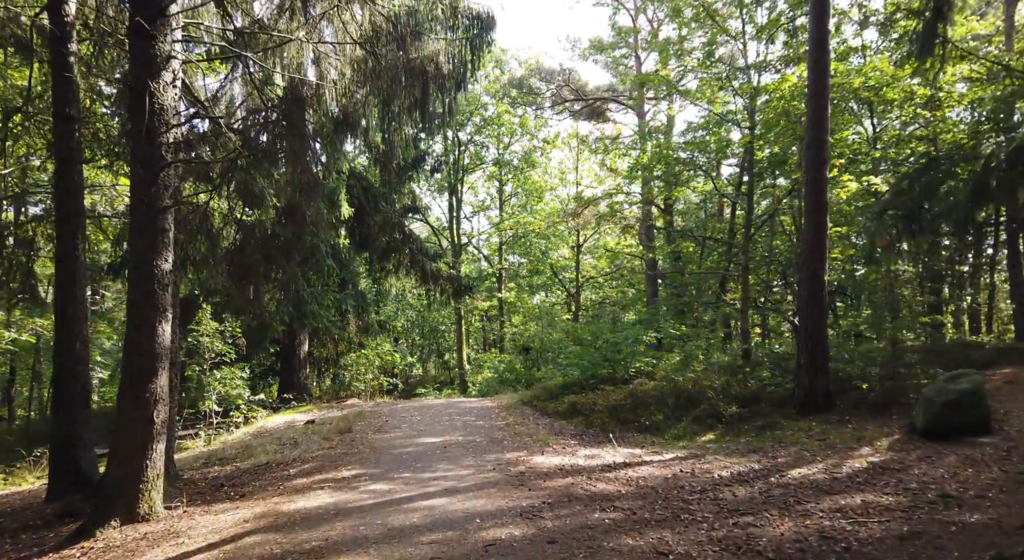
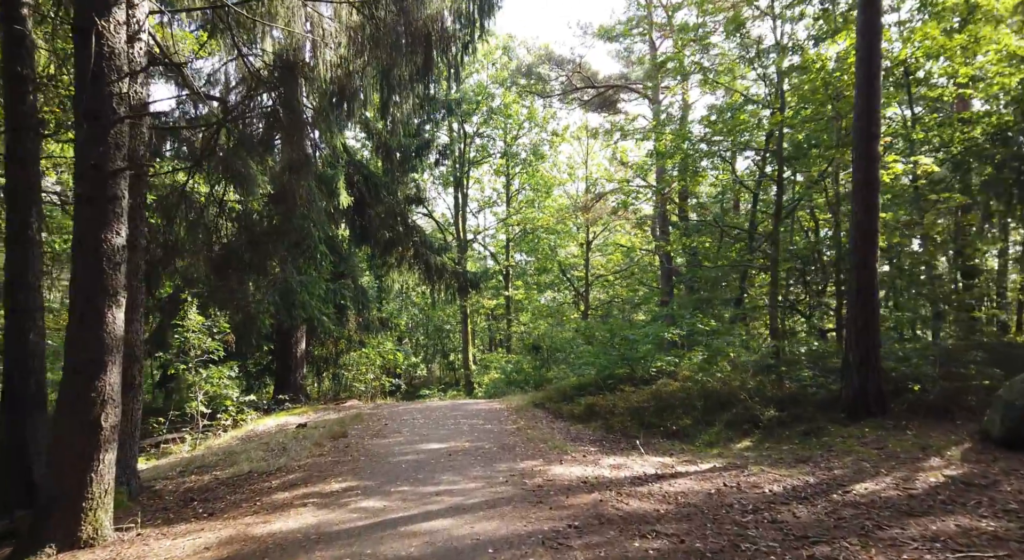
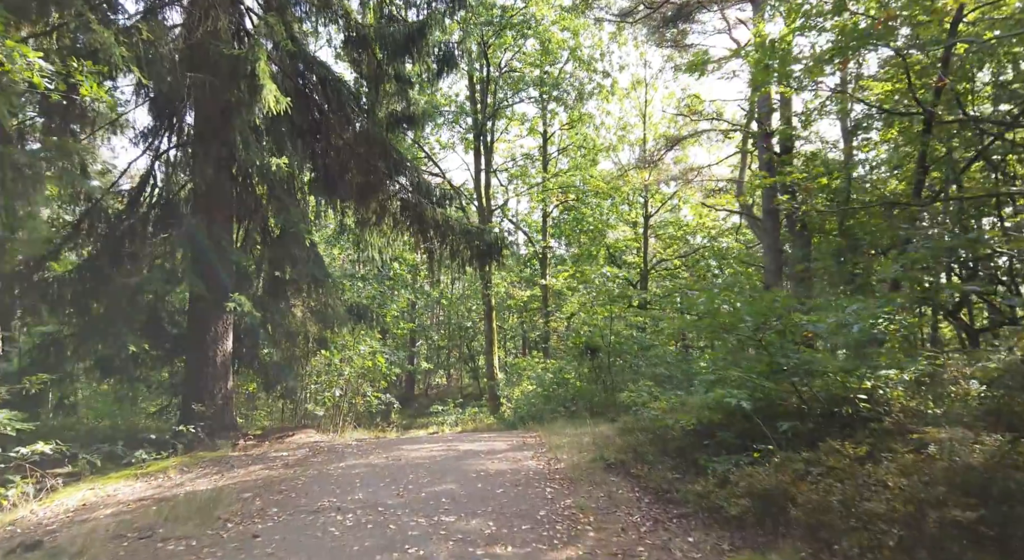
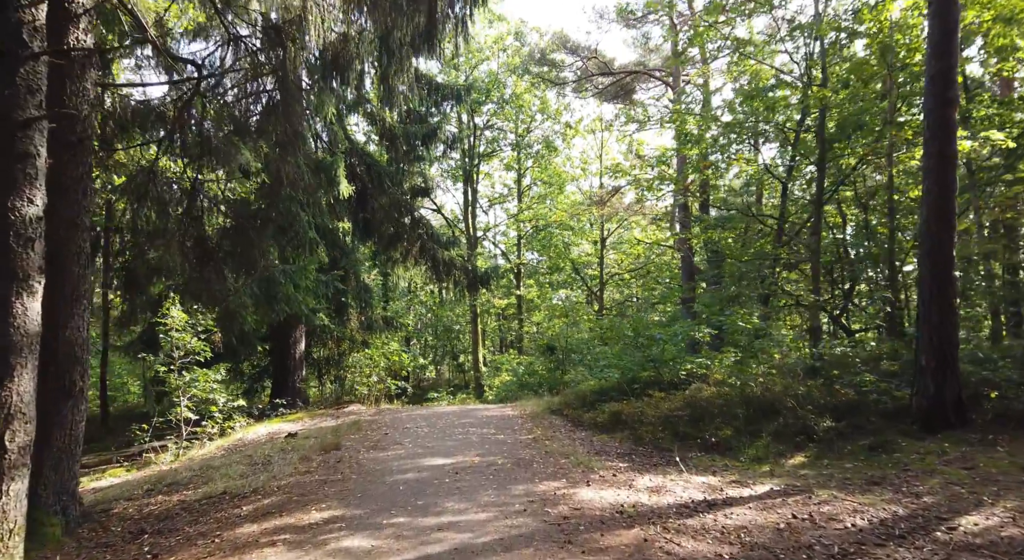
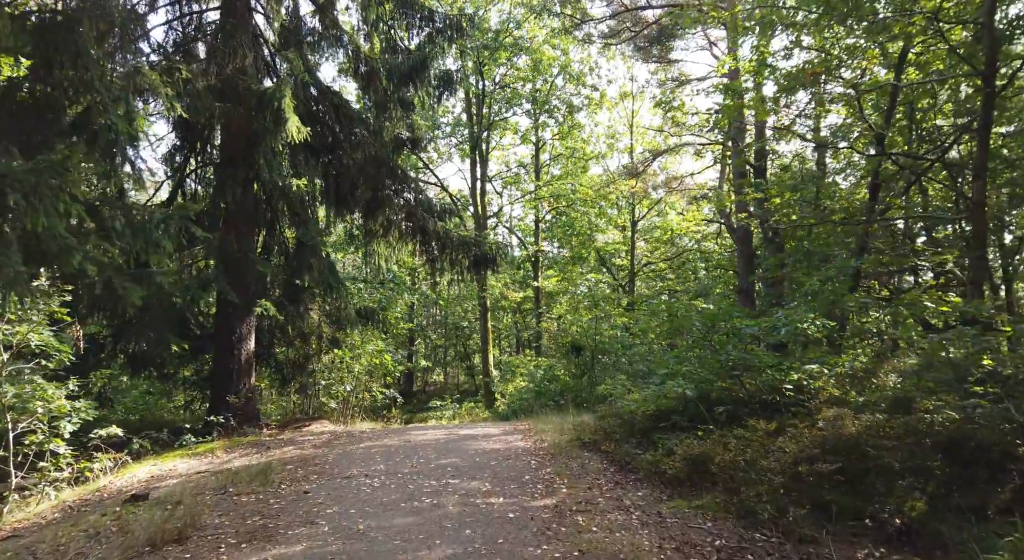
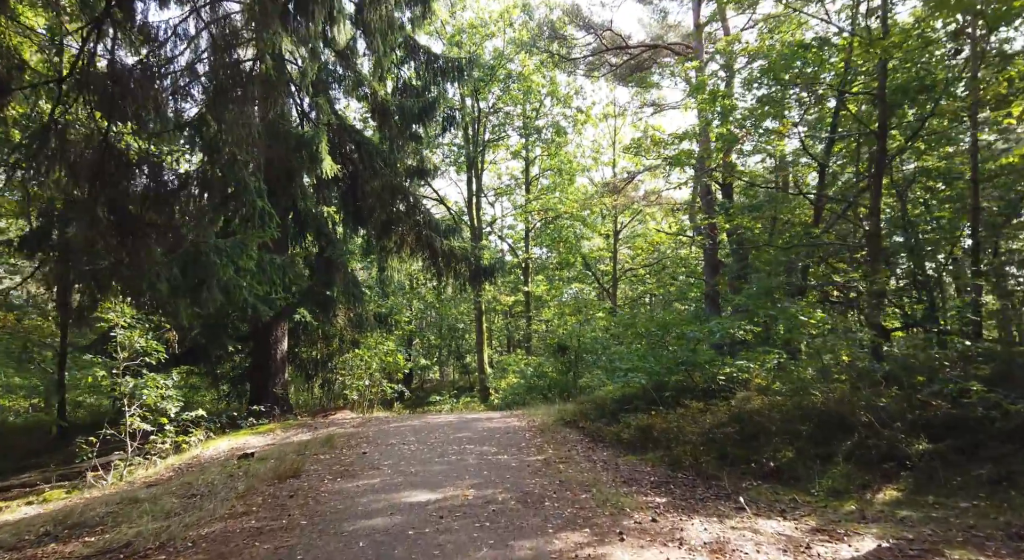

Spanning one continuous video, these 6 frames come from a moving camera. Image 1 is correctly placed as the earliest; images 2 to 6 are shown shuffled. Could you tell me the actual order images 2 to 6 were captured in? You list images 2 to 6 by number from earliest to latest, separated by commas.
2, 4, 6, 5, 3
